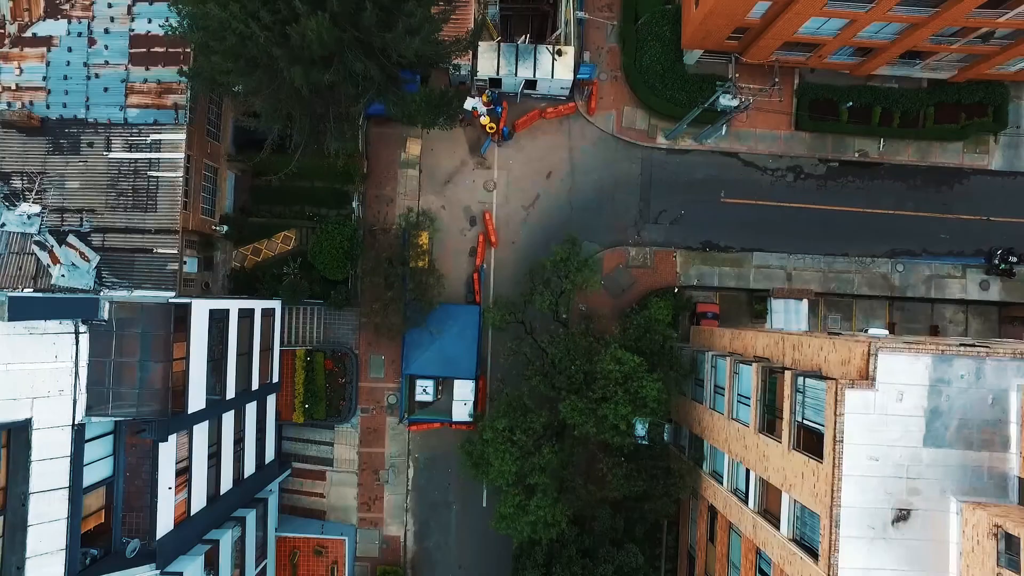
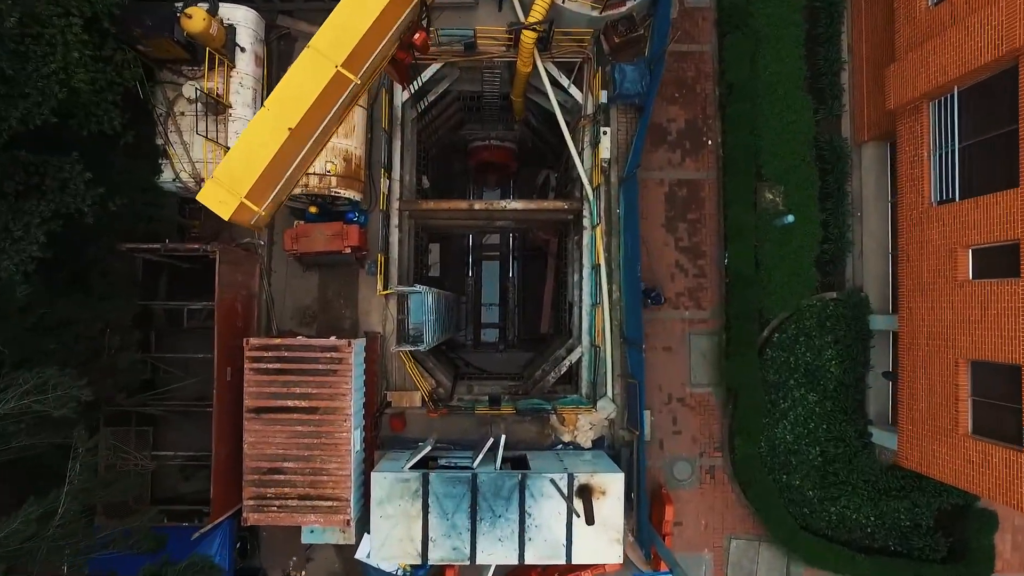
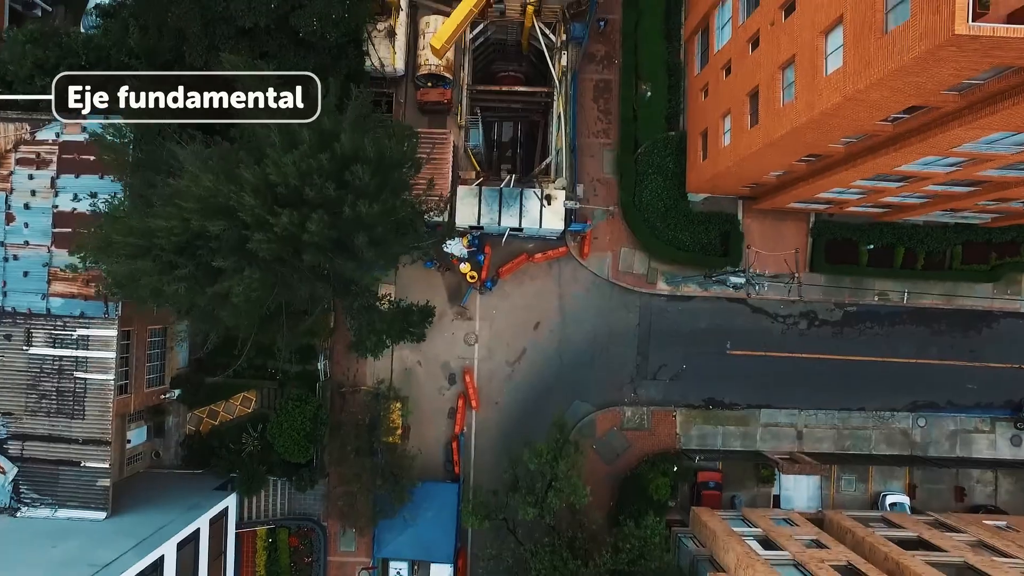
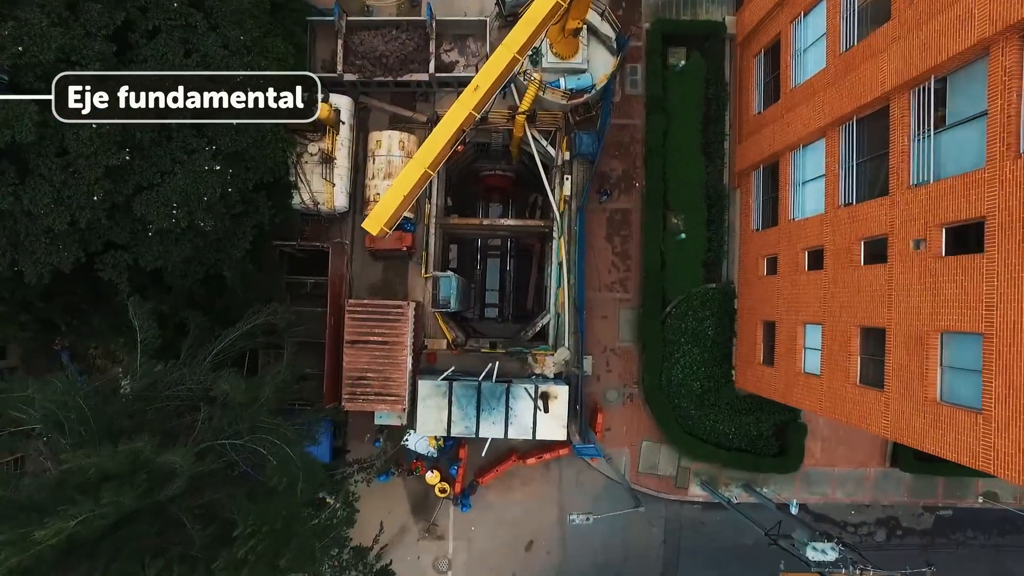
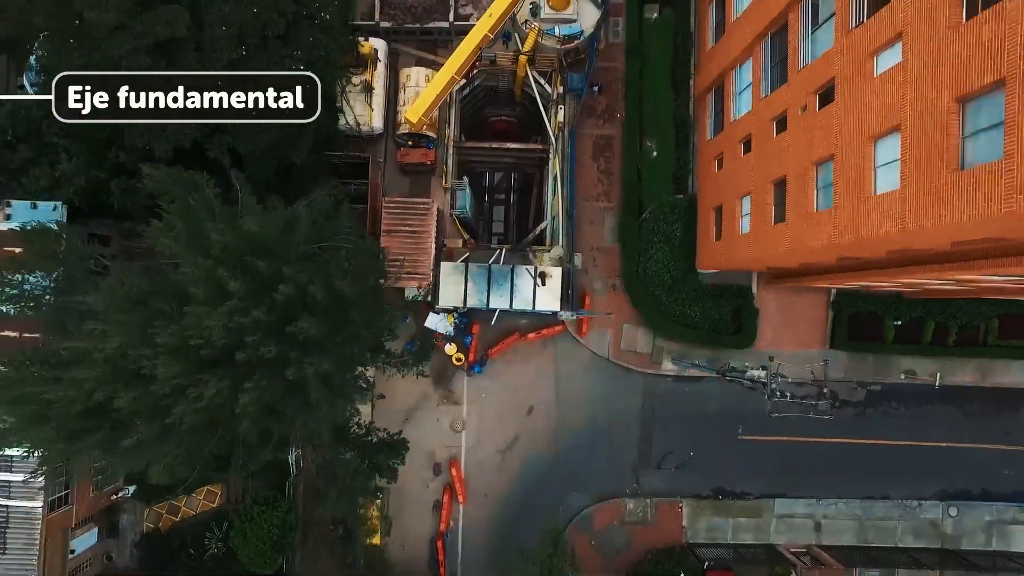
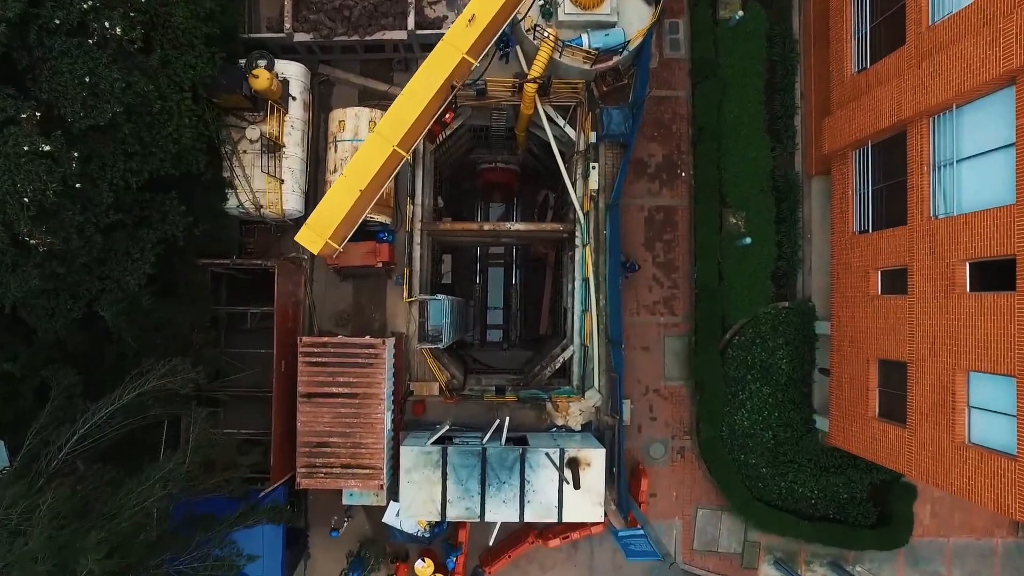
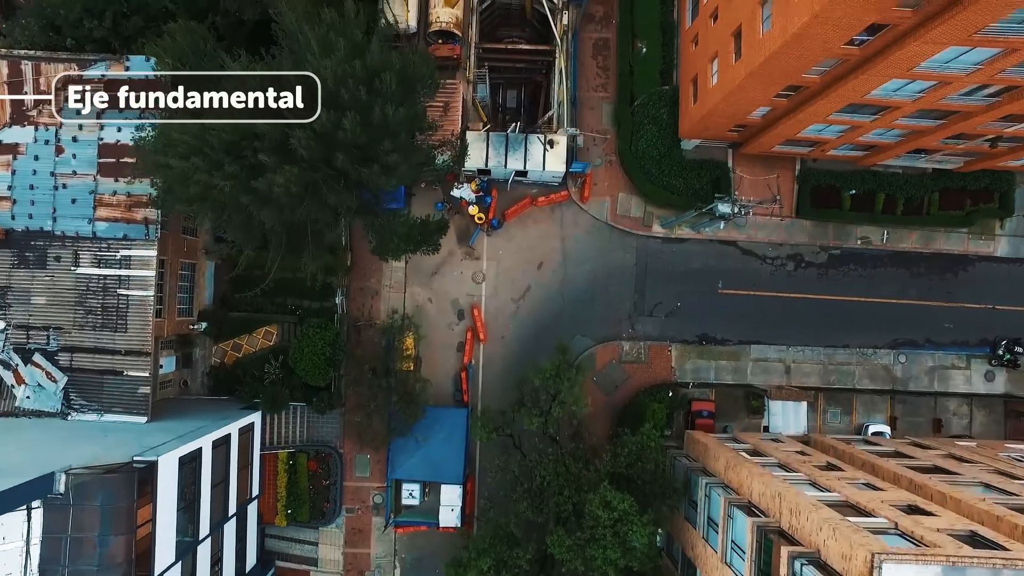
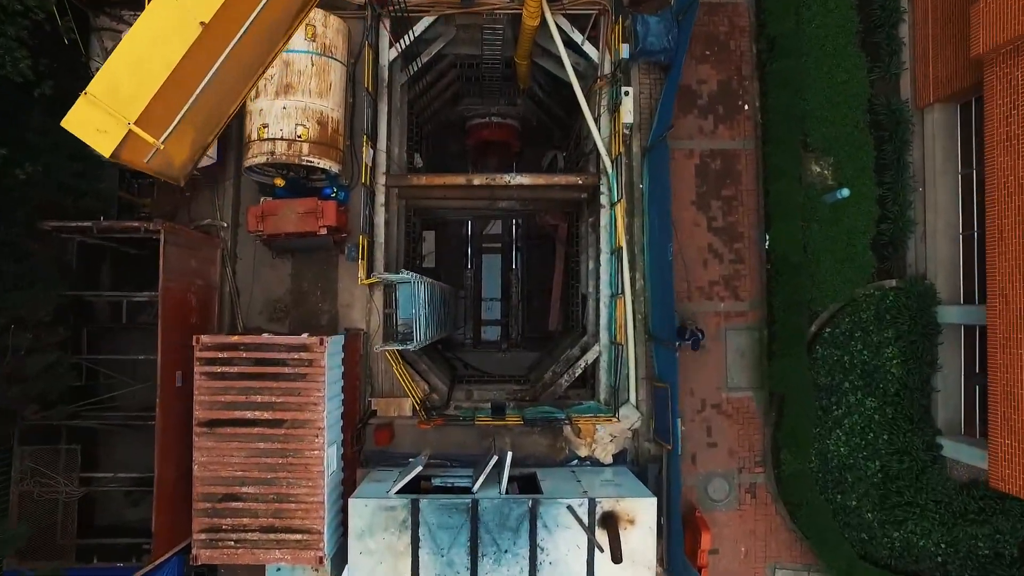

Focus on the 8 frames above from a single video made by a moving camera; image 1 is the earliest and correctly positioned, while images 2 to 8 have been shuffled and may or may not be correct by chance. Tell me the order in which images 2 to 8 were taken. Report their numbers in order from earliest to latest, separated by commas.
7, 3, 5, 4, 6, 2, 8
